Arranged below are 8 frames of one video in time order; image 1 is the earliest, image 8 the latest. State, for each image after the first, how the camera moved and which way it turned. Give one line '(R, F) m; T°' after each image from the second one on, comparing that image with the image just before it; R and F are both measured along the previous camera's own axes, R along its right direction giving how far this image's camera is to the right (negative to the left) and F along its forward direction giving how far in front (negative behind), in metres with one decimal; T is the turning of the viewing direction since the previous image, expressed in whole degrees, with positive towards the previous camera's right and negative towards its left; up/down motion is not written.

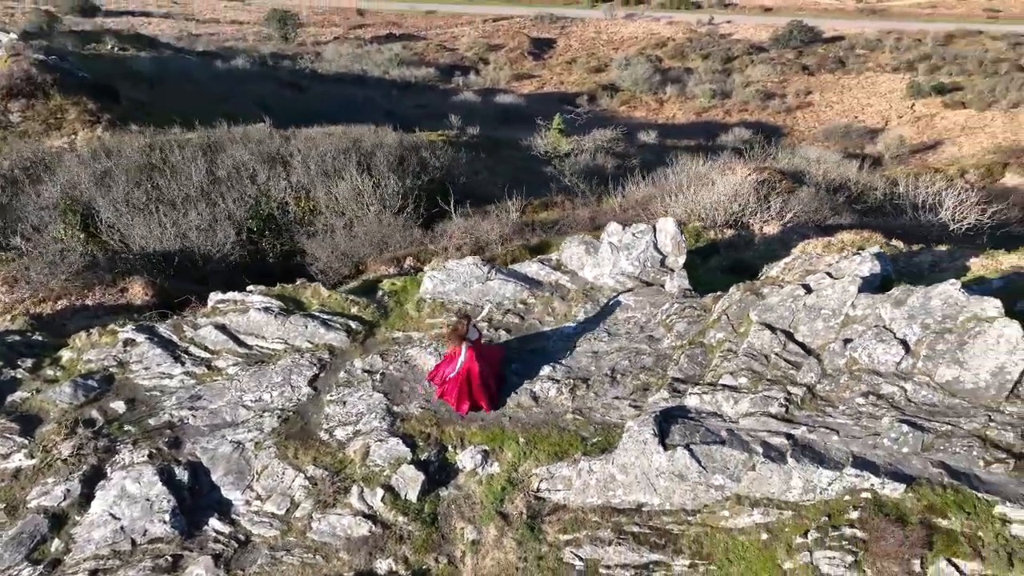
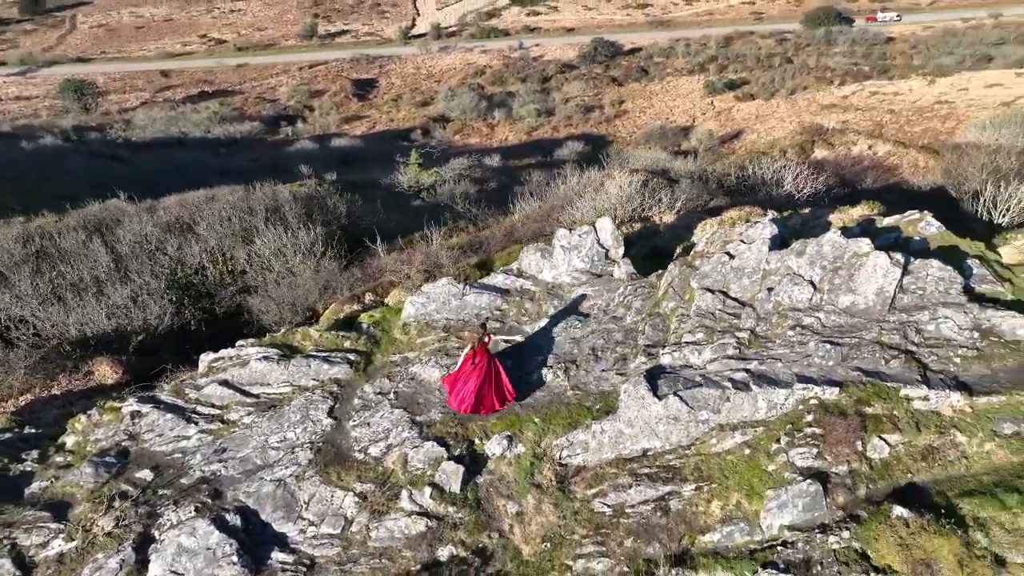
(-2.1, -1.3) m; +12°
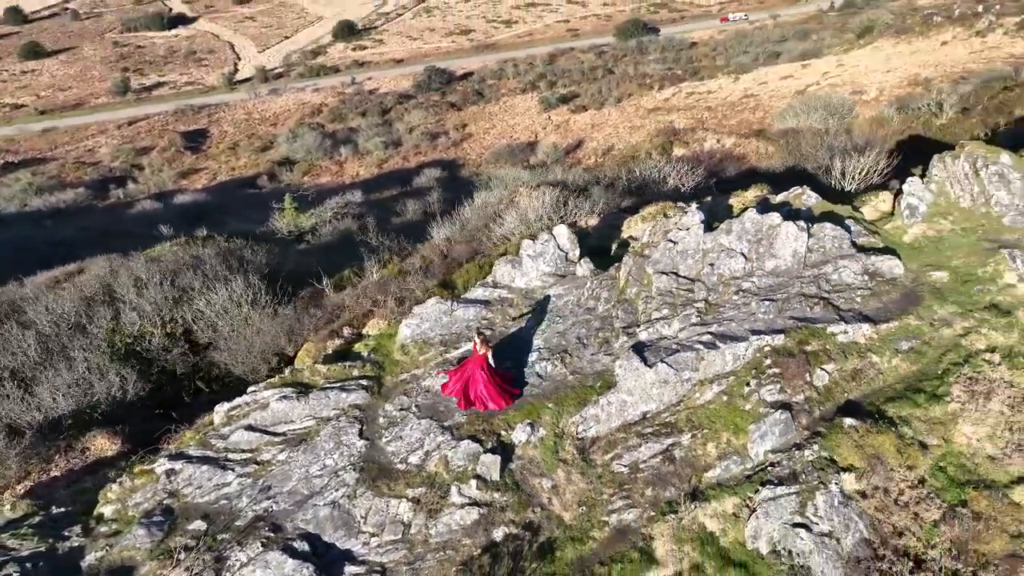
(-2.3, -1.2) m; +11°
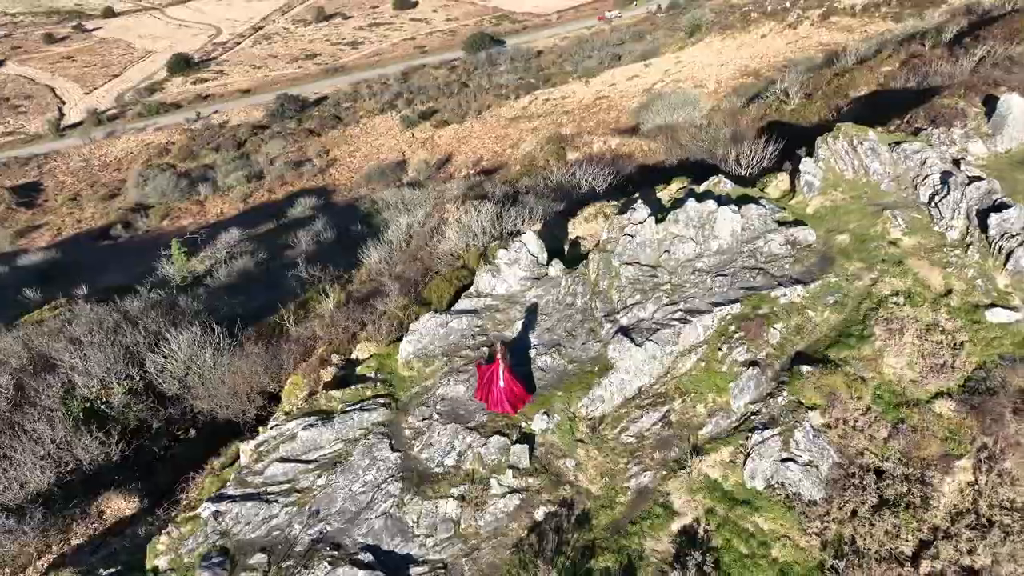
(-2.3, -1.0) m; +10°
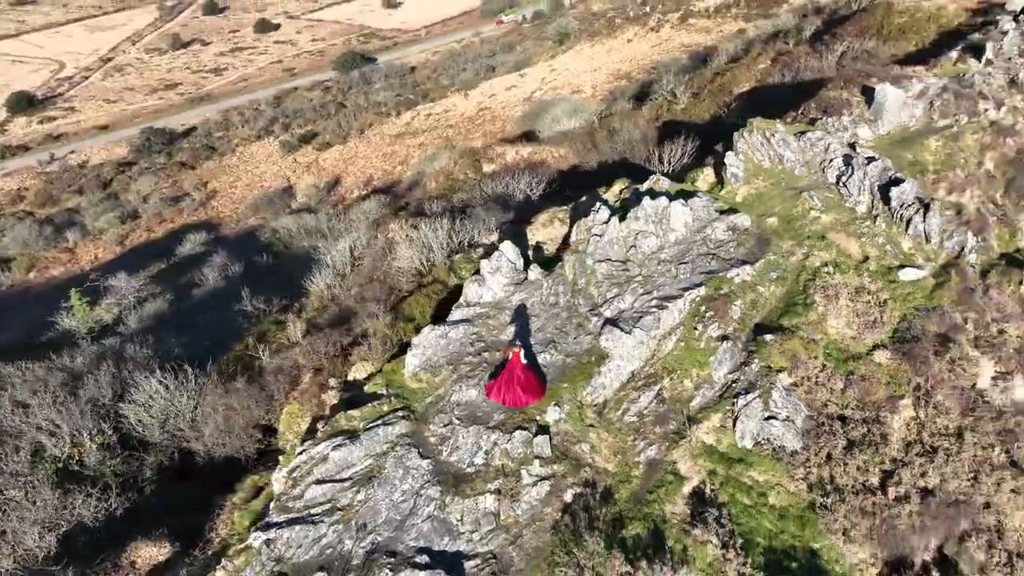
(-2.1, -0.8) m; +9°
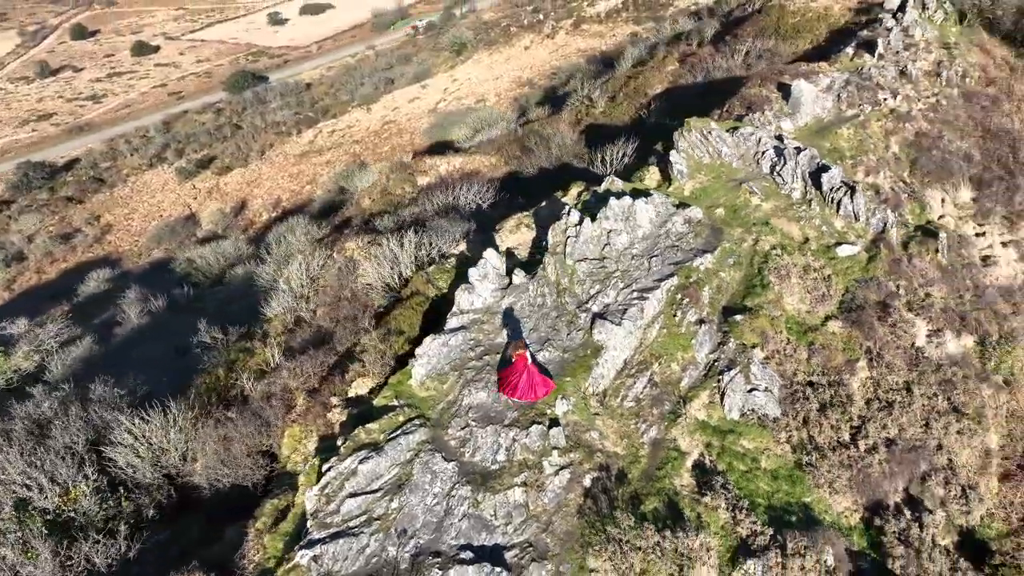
(-1.8, -0.6) m; +7°
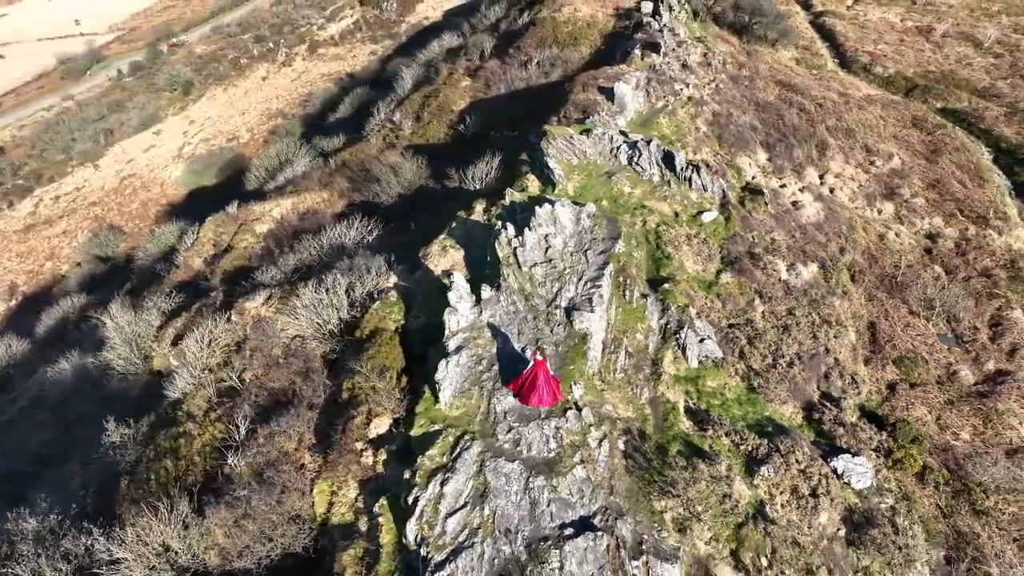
(-5.2, -0.9) m; +18°
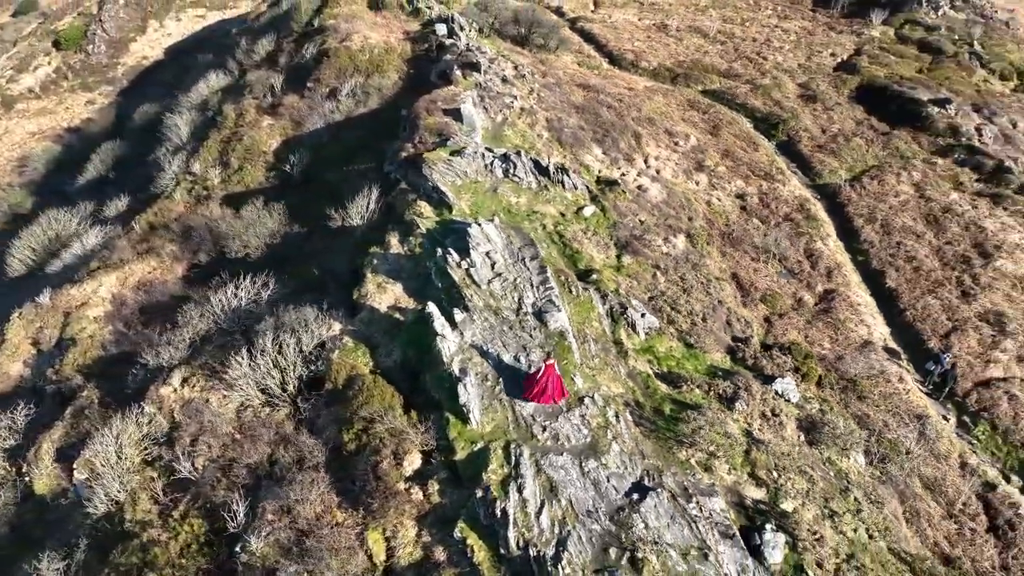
(-5.6, -0.5) m; +19°
